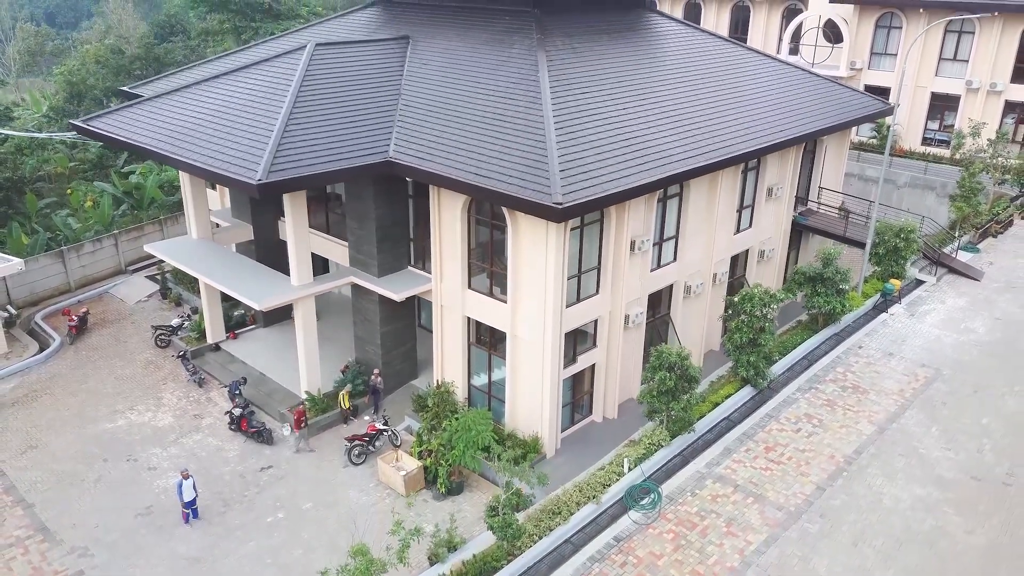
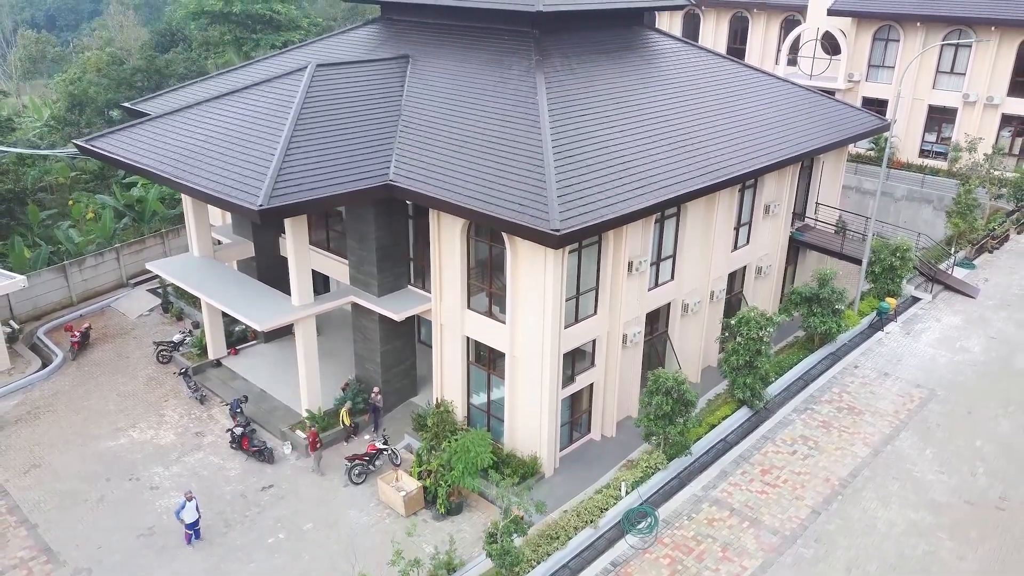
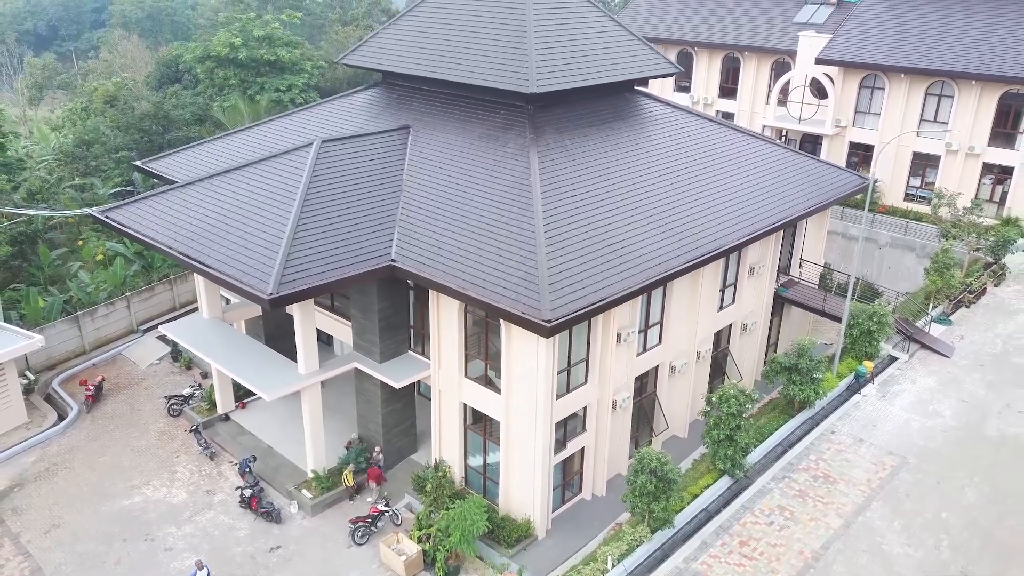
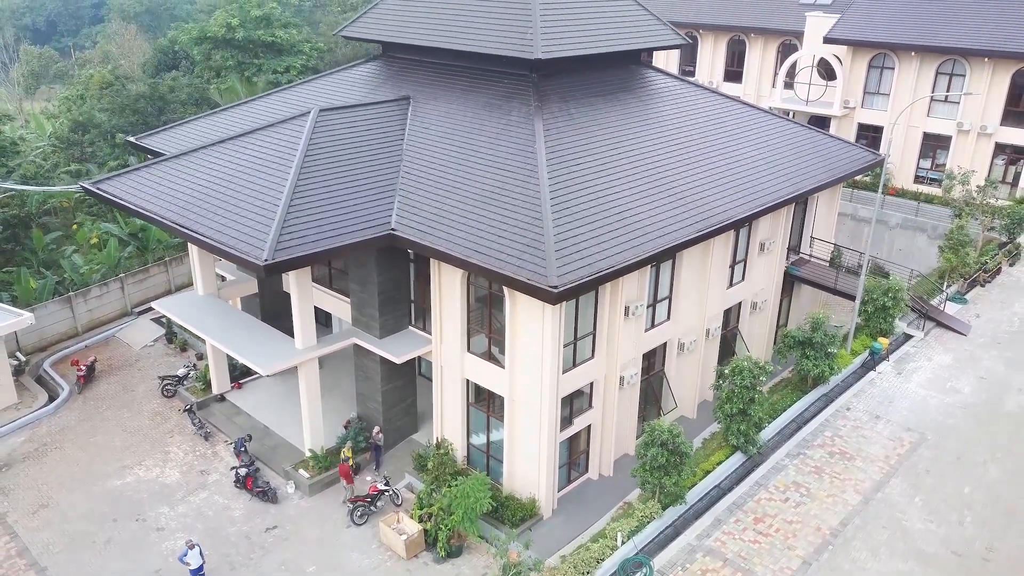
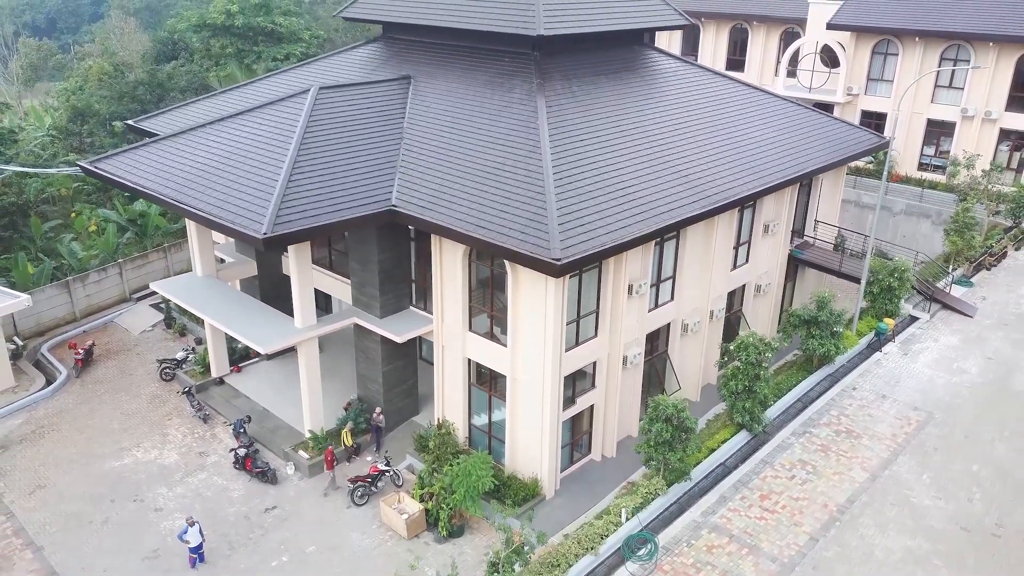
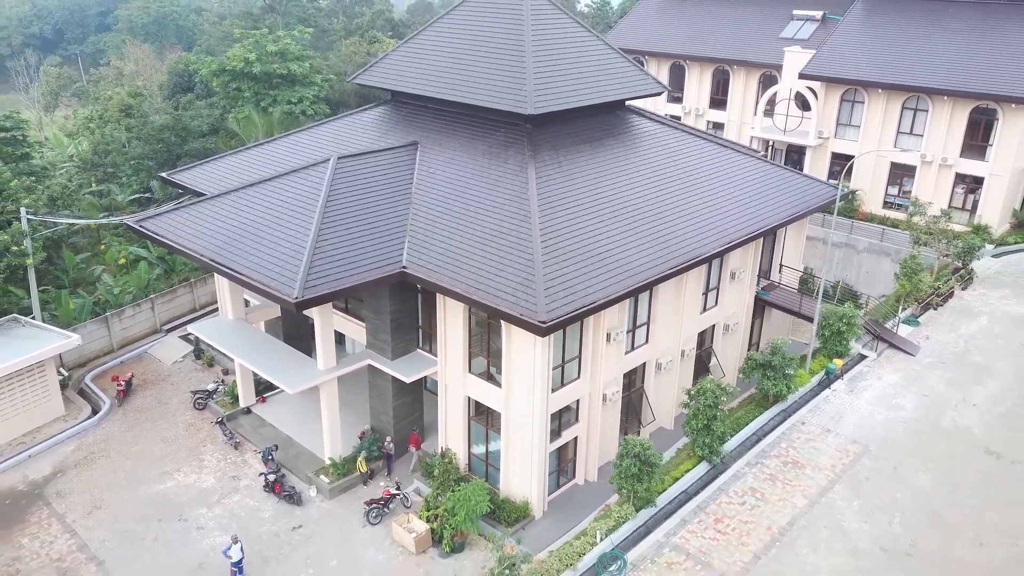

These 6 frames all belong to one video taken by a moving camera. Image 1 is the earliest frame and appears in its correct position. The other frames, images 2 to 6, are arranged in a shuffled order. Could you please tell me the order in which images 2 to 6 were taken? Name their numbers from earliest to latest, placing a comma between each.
2, 5, 4, 3, 6
